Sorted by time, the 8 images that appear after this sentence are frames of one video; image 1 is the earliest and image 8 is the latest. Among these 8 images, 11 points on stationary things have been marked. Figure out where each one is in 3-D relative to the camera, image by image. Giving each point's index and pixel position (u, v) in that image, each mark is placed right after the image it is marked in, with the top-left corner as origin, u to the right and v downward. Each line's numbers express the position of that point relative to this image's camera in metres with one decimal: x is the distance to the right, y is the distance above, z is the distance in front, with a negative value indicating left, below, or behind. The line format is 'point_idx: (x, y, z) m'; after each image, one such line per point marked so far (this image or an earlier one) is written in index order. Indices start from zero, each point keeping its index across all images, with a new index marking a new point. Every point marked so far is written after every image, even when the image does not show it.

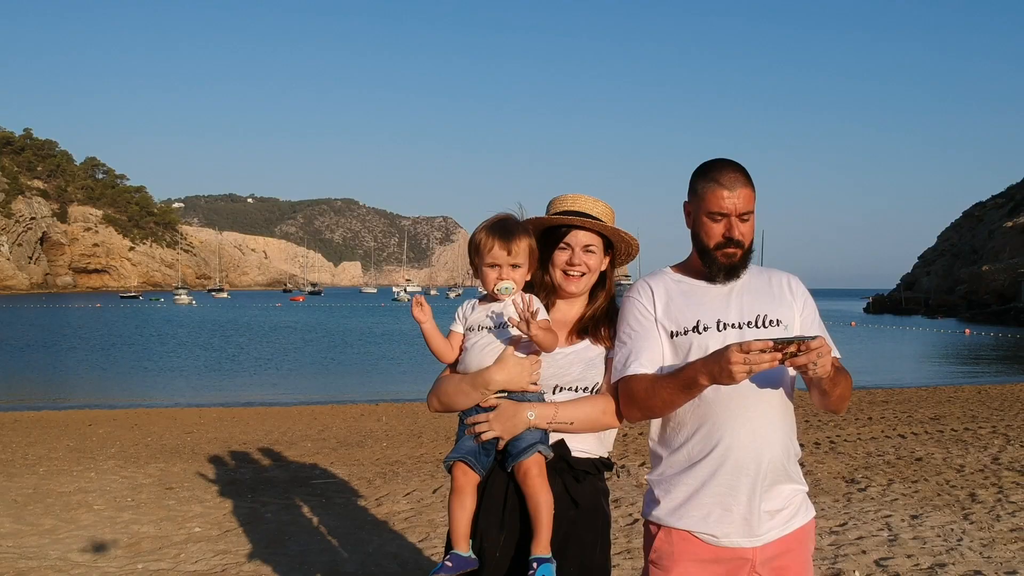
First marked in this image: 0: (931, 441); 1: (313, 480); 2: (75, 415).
0: (+3.8, -1.4, +7.3) m
1: (-1.4, -1.3, +5.6) m
2: (-5.5, -1.6, +10.0) m
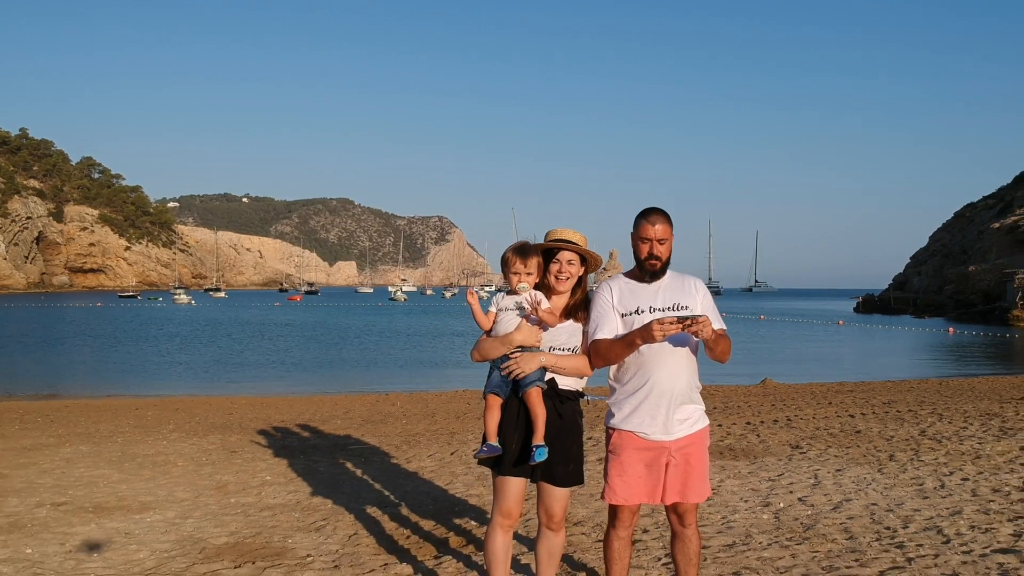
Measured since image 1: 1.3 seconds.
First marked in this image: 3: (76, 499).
0: (+3.8, -1.4, +8.5) m
1: (-1.4, -1.3, +6.8) m
2: (-5.5, -1.6, +11.1) m
3: (-2.7, -1.3, +4.9) m
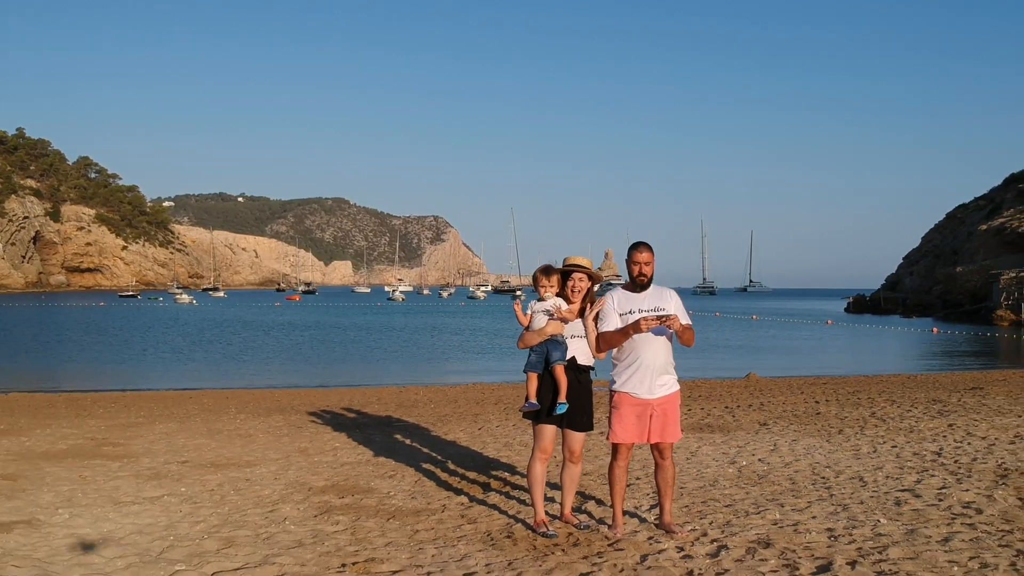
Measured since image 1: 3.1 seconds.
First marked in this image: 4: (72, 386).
0: (+4.0, -1.4, +9.8) m
1: (-1.2, -1.4, +8.1) m
2: (-5.4, -1.6, +12.4) m
3: (-2.5, -1.3, +6.2) m
4: (-10.6, -2.3, +18.9) m
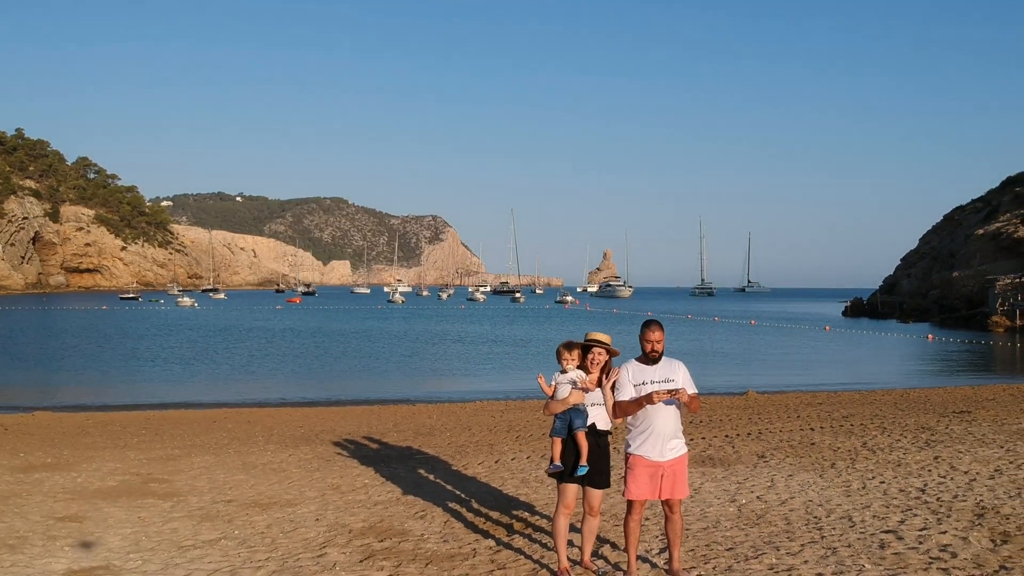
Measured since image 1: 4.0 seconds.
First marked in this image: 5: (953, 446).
0: (+4.1, -1.9, +10.4) m
1: (-1.0, -1.8, +8.6) m
2: (-5.2, -2.1, +13.0) m
3: (-2.3, -1.8, +6.8) m
4: (-10.4, -2.7, +19.4) m
5: (+5.0, -1.8, +9.2) m
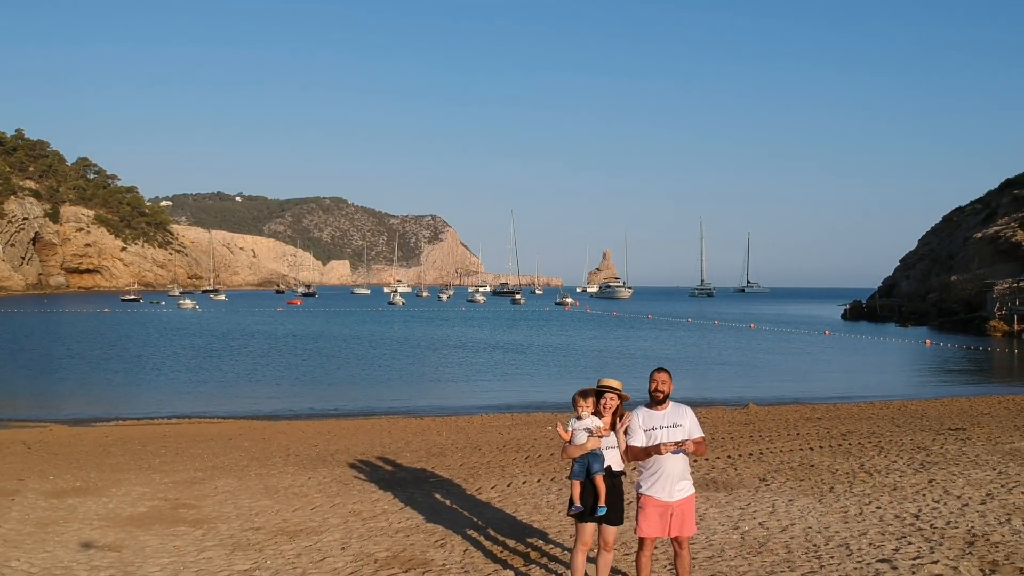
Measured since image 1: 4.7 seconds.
0: (+4.2, -2.2, +10.7) m
1: (-0.9, -2.1, +9.0) m
2: (-5.1, -2.4, +13.3) m
3: (-2.2, -2.1, +7.1) m
4: (-10.3, -3.1, +19.7) m
5: (+5.2, -2.1, +9.5) m
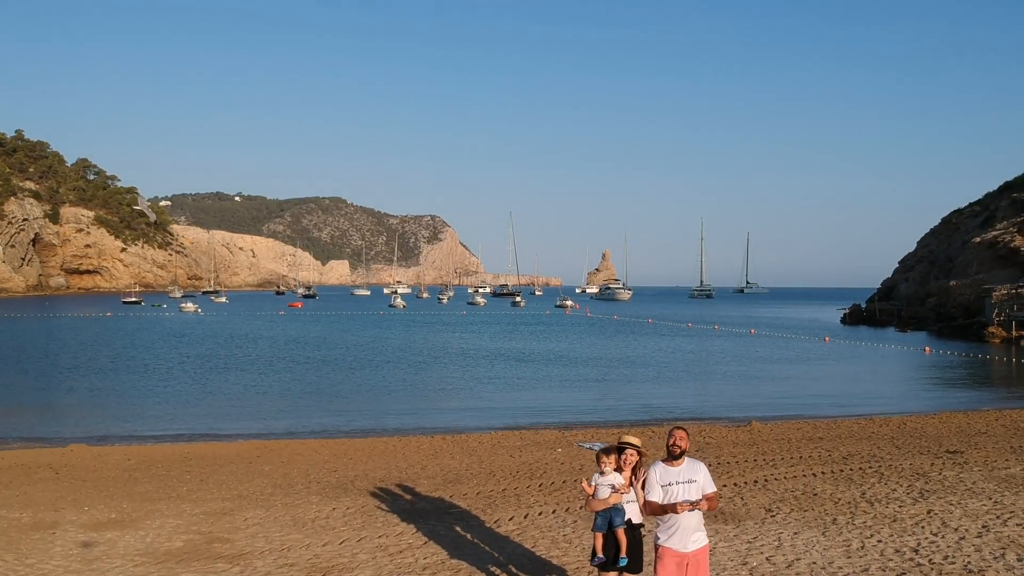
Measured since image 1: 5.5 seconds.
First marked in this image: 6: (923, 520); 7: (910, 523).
0: (+4.4, -2.6, +11.1) m
1: (-0.7, -2.6, +9.4) m
2: (-4.9, -2.8, +13.7) m
3: (-2.0, -2.5, +7.5) m
4: (-10.2, -3.5, +20.1) m
5: (+5.4, -2.6, +9.9) m
6: (+4.6, -2.6, +8.9) m
7: (+4.4, -2.6, +8.8) m
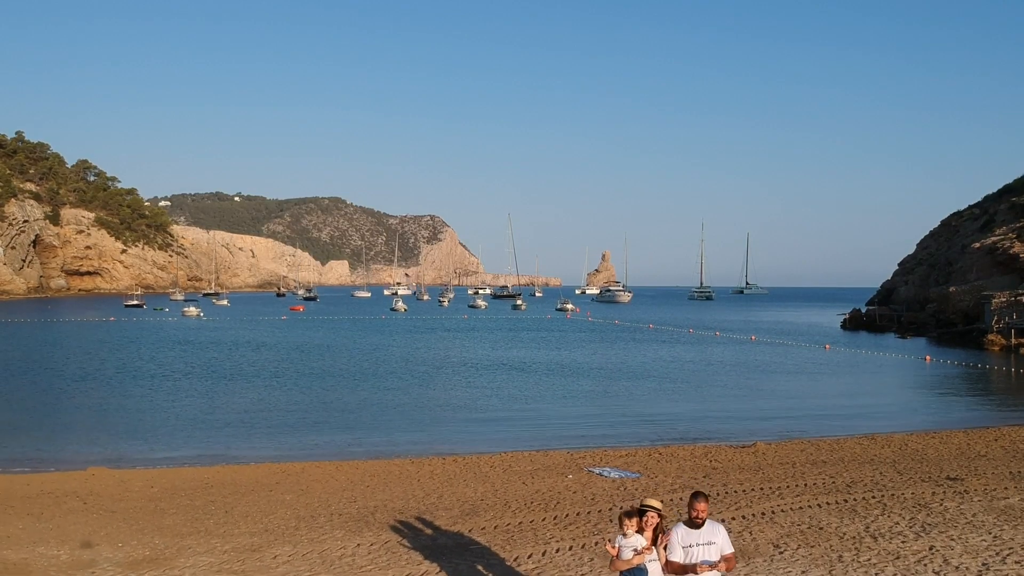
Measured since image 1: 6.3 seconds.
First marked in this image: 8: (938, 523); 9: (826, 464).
0: (+4.6, -3.2, +11.5) m
1: (-0.5, -3.1, +9.7) m
2: (-4.7, -3.4, +14.0) m
3: (-1.8, -3.1, +7.9) m
4: (-10.0, -4.0, +20.5) m
5: (+5.6, -3.1, +10.3) m
6: (+4.8, -3.1, +9.3) m
7: (+4.6, -3.1, +9.2) m
8: (+5.7, -3.1, +10.8) m
9: (+6.1, -3.4, +15.6) m
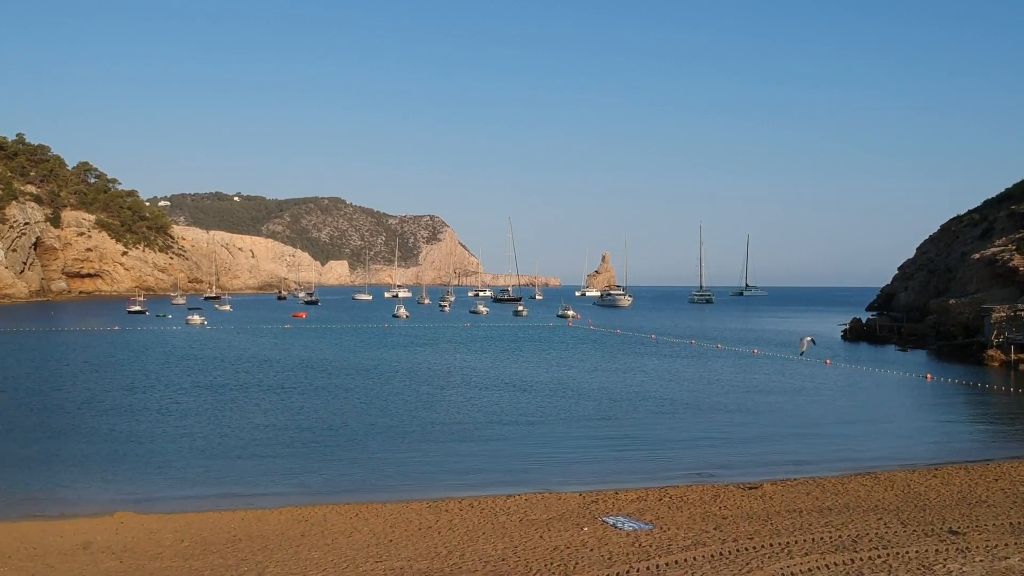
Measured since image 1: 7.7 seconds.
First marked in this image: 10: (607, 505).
0: (+4.9, -4.2, +12.0) m
1: (-0.2, -4.2, +10.2) m
2: (-4.4, -4.4, +14.5) m
3: (-1.5, -4.1, +8.4) m
4: (-9.6, -5.1, +20.9) m
5: (+5.9, -4.2, +10.8) m
6: (+5.1, -4.2, +9.8) m
7: (+4.9, -4.2, +9.7) m
8: (+6.0, -4.2, +11.3) m
9: (+6.4, -4.5, +16.1) m
10: (+2.0, -4.5, +16.8) m
